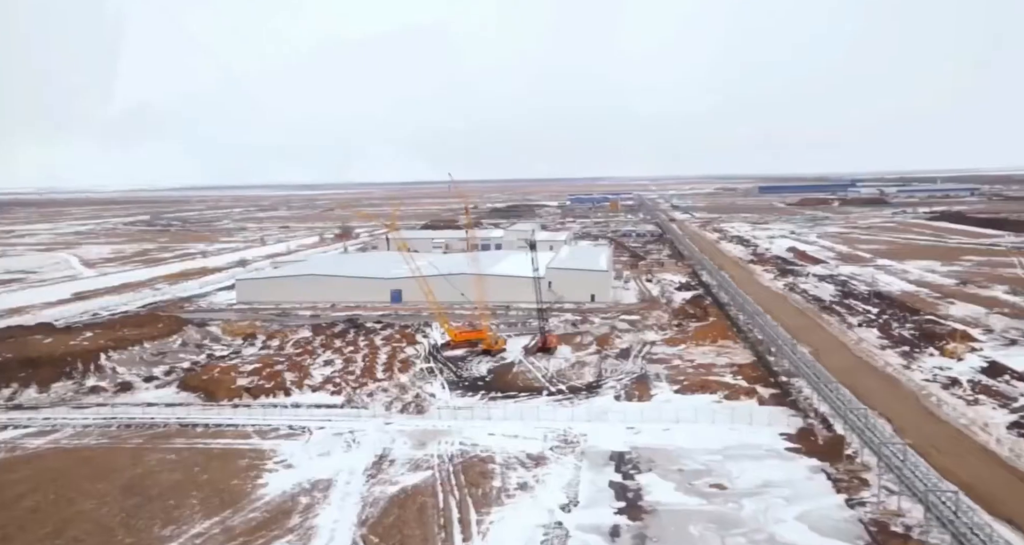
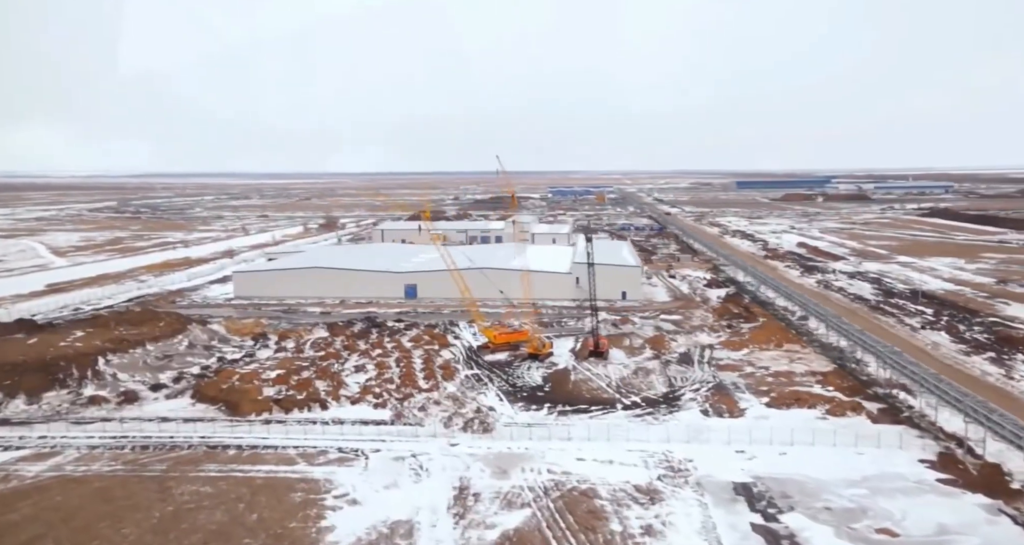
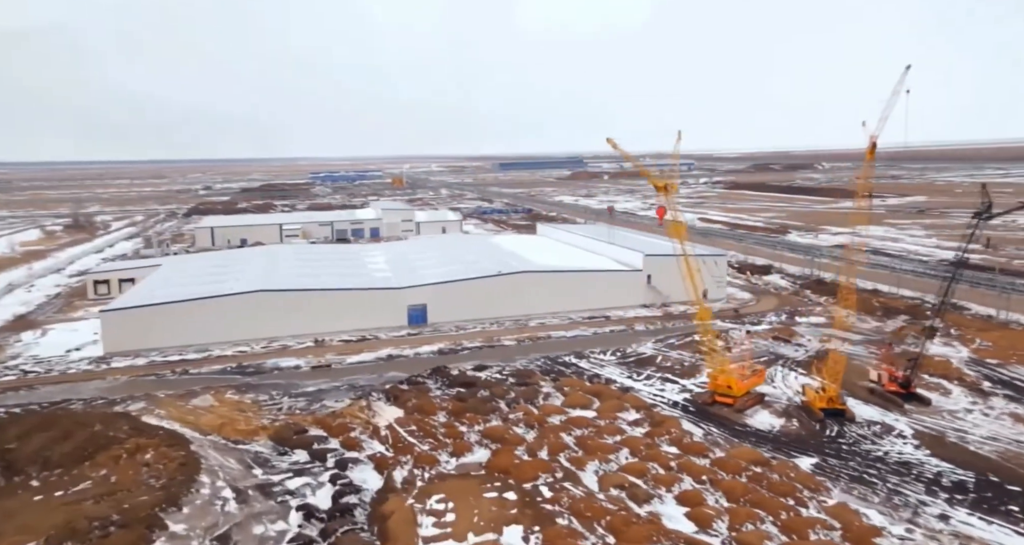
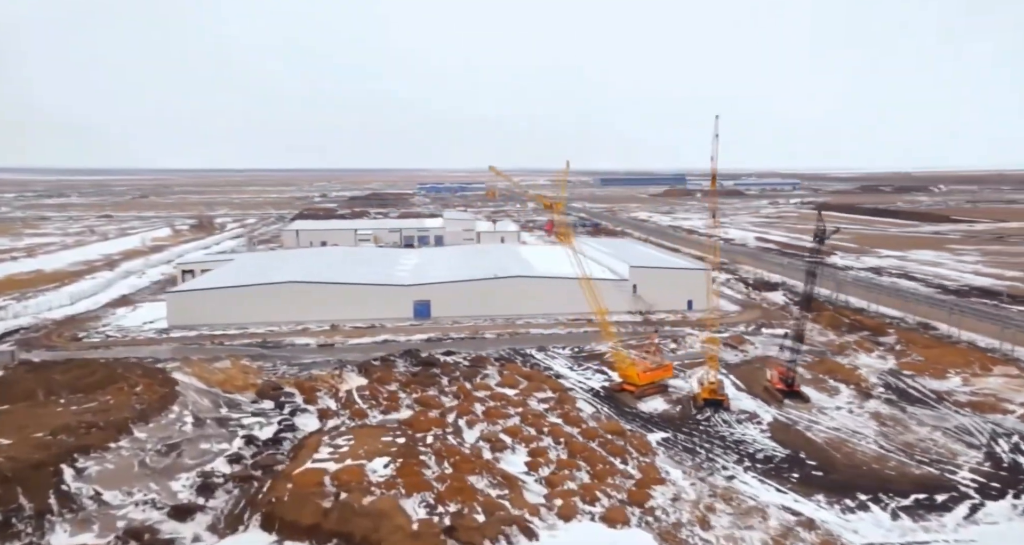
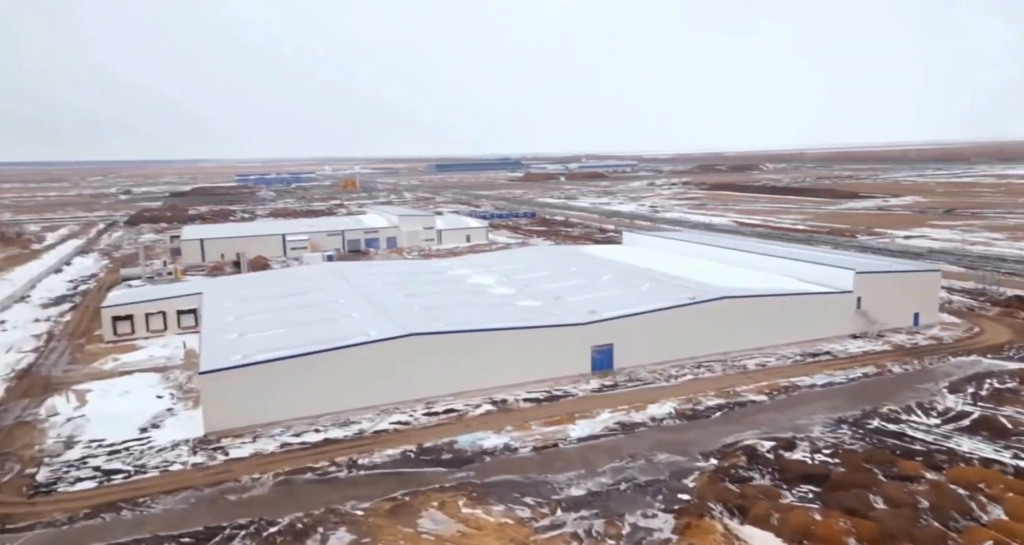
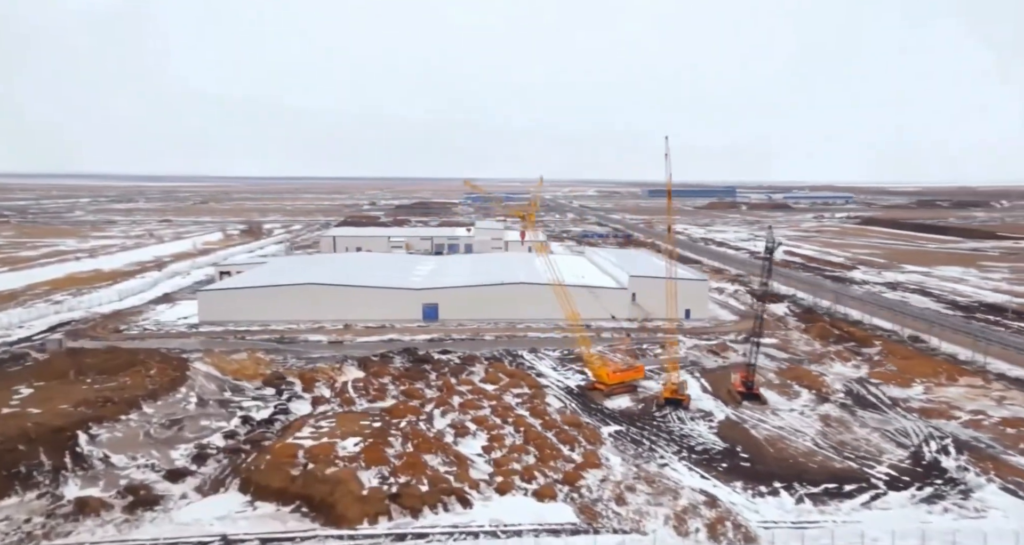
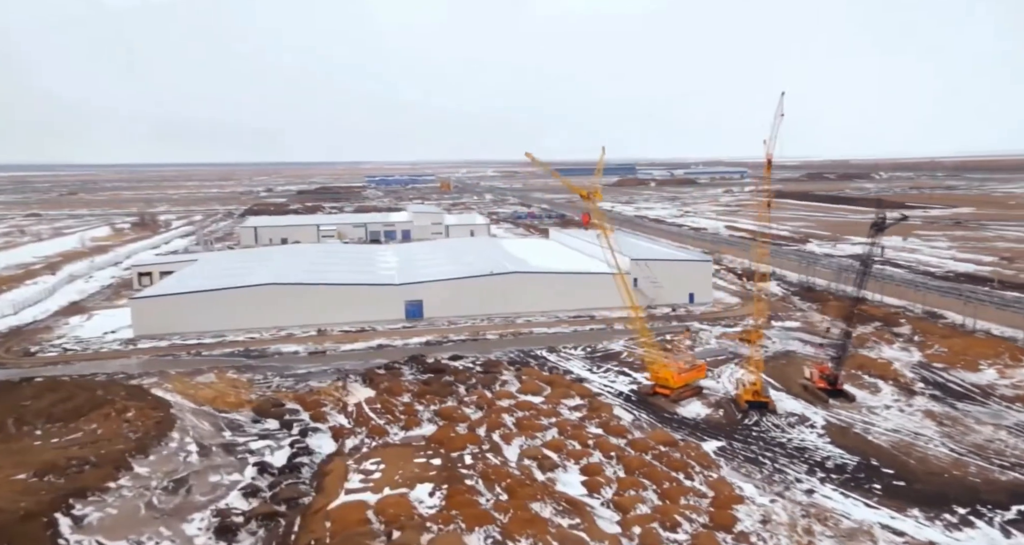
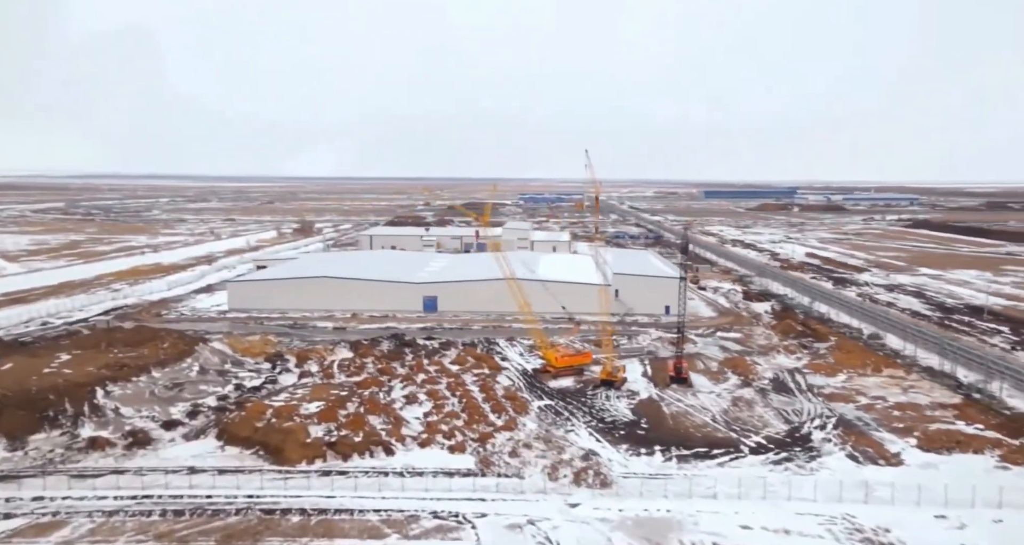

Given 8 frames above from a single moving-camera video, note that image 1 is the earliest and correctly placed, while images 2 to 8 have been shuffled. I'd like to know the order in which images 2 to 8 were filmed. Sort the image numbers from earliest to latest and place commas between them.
2, 8, 6, 4, 7, 3, 5
